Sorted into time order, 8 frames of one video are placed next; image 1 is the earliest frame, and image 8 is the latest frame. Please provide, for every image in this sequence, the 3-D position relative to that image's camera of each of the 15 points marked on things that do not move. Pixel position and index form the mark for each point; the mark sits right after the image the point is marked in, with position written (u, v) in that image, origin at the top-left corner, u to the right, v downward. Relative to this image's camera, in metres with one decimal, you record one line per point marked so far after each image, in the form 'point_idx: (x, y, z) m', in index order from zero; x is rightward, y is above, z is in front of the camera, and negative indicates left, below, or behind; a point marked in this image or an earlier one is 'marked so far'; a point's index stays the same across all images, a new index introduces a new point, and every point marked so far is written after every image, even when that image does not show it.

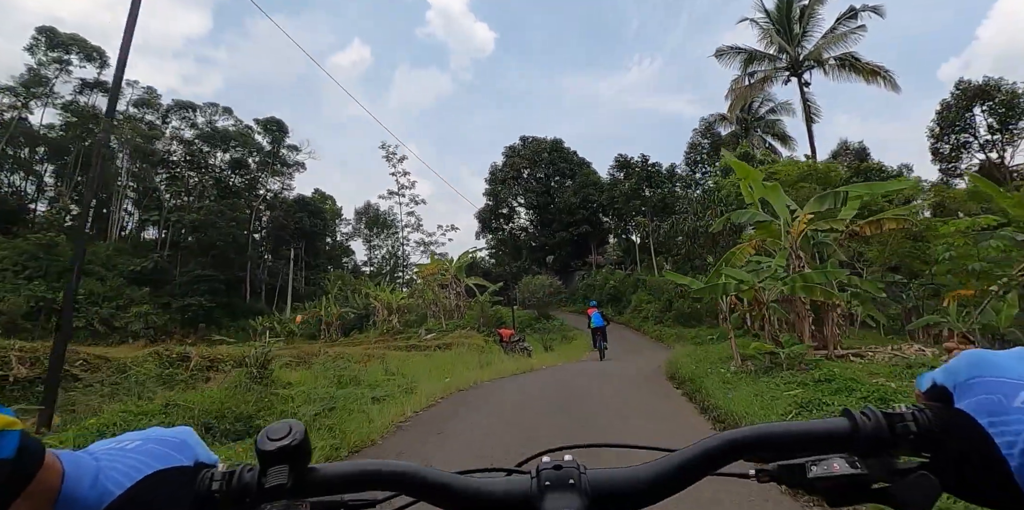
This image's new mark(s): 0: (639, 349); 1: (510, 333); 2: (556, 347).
0: (+3.8, -2.7, +16.1) m
1: (0.0, -1.8, +12.9) m
2: (+1.2, -2.6, +15.5) m
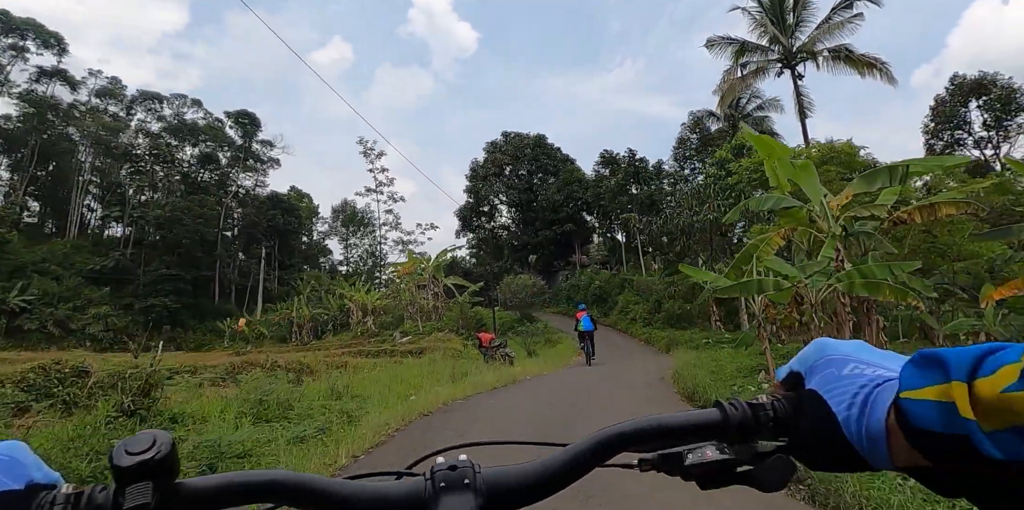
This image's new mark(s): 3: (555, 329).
0: (+3.2, -2.7, +15.1) m
1: (-0.5, -1.7, +11.7) m
2: (+0.7, -2.5, +14.3) m
3: (+1.5, -2.6, +19.6) m
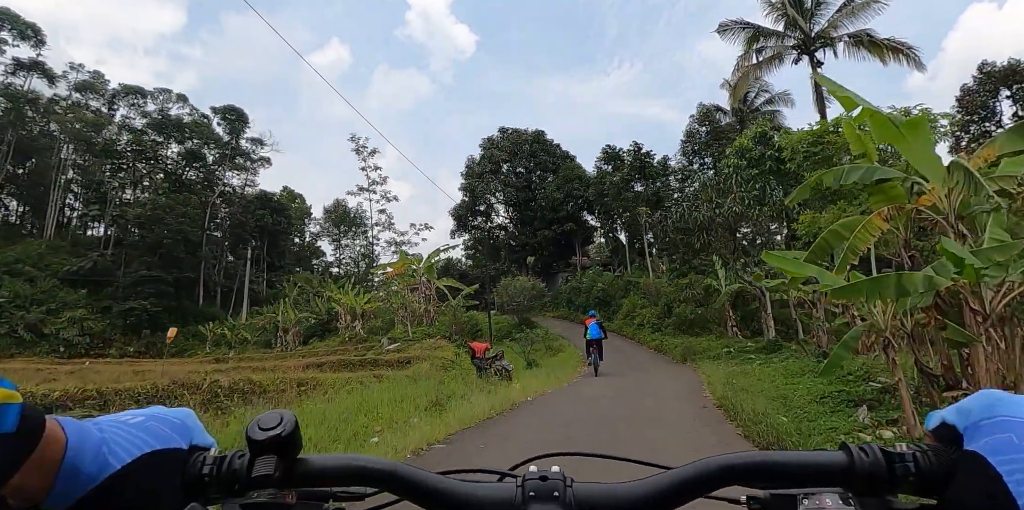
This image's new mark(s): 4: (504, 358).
0: (+3.2, -2.6, +13.6) m
1: (-0.5, -1.7, +10.2) m
2: (+0.7, -2.5, +12.8) m
3: (+1.4, -2.6, +18.1) m
4: (-0.1, -1.9, +9.9) m
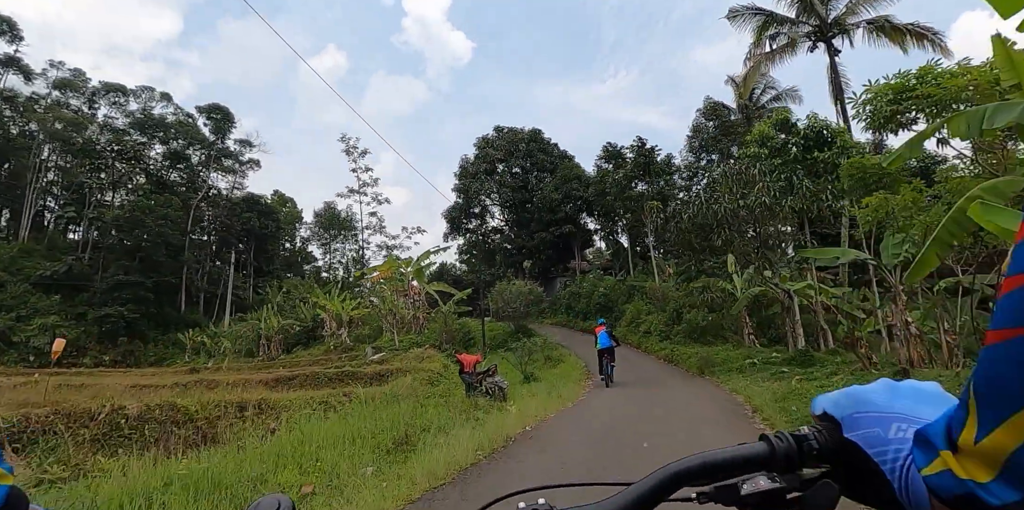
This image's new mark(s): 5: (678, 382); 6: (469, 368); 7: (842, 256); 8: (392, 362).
0: (+3.0, -2.6, +12.1) m
1: (-0.6, -1.6, +8.8) m
2: (+0.6, -2.5, +11.4) m
3: (+1.3, -2.7, +16.6) m
4: (-0.2, -1.8, +8.5) m
5: (+3.3, -2.5, +11.1) m
6: (-0.7, -1.8, +8.6) m
7: (+5.1, 0.0, +8.4) m
8: (-3.3, -3.0, +15.3) m
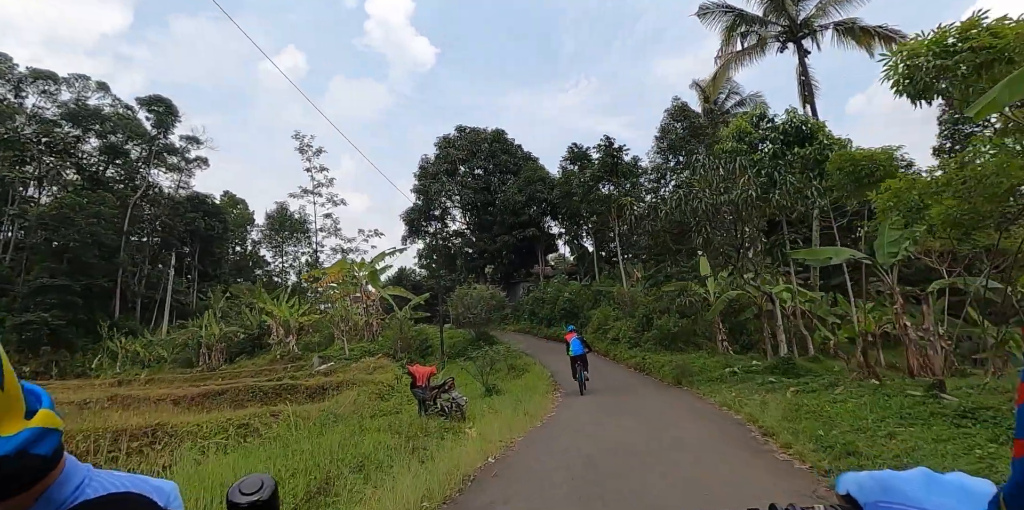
0: (+2.2, -2.7, +11.3) m
1: (-1.2, -1.6, +7.6) m
2: (-0.2, -2.5, +10.3) m
3: (+0.2, -2.8, +15.6) m
4: (-0.8, -1.8, +7.4) m
5: (+2.6, -2.5, +10.2) m
6: (-1.2, -1.7, +7.4) m
7: (+4.6, 0.0, +7.7) m
8: (-4.4, -3.0, +13.9) m
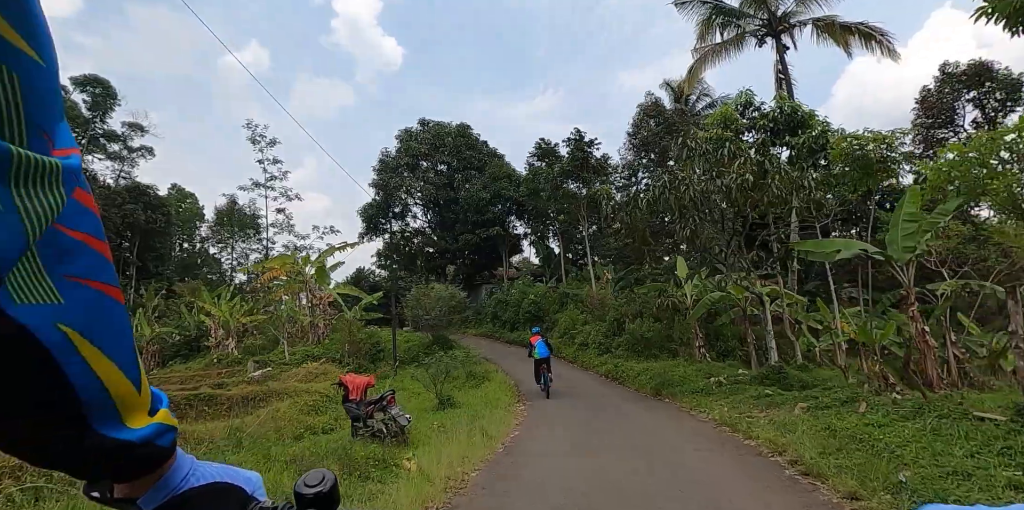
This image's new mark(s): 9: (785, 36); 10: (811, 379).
0: (+1.5, -2.6, +10.1) m
1: (-1.6, -1.4, +6.3) m
2: (-0.9, -2.4, +9.0) m
3: (-0.9, -2.7, +14.3) m
4: (-1.2, -1.6, +6.0) m
5: (+1.9, -2.4, +9.0) m
6: (-1.7, -1.5, +6.1) m
7: (+4.1, +0.1, +6.8) m
8: (-5.3, -2.8, +12.3) m
9: (+8.3, +6.7, +16.6) m
10: (+4.8, -2.0, +8.8) m
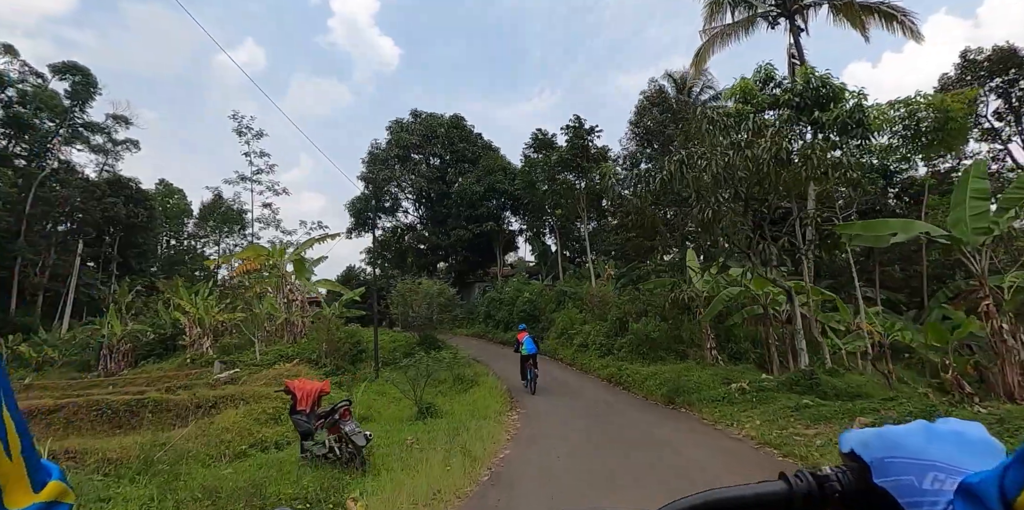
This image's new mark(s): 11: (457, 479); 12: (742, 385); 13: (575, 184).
0: (+1.3, -2.4, +8.9) m
1: (-1.7, -1.2, +5.1) m
2: (-1.0, -2.2, +7.8) m
3: (-1.0, -2.5, +13.1) m
4: (-1.3, -1.4, +4.8) m
5: (+1.8, -2.3, +7.9) m
6: (-1.8, -1.3, +4.9) m
7: (+4.0, +0.2, +5.6) m
8: (-5.4, -2.6, +11.1) m
9: (+8.2, +6.8, +15.6) m
10: (+4.7, -1.8, +7.6) m
11: (-0.4, -1.8, +4.6) m
12: (+3.3, -1.9, +7.8) m
13: (+2.3, +2.5, +19.3) m
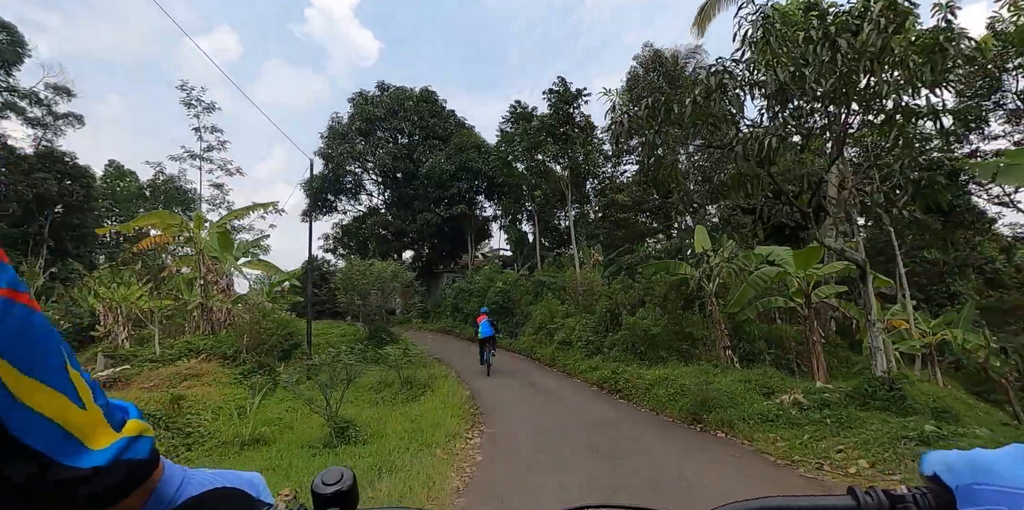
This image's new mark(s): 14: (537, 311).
0: (+0.9, -2.0, +6.7) m
1: (-2.0, -0.7, +2.7) m
2: (-1.4, -1.7, +5.5) m
3: (-1.7, -2.0, +10.7) m
4: (-1.6, -0.9, +2.5) m
5: (+1.4, -1.8, +5.7) m
6: (-2.0, -0.8, +2.5) m
7: (+3.8, +0.6, +3.5) m
8: (-6.0, -2.0, +8.5) m
9: (+7.6, +7.1, +13.6) m
10: (+4.3, -1.5, +5.5) m
11: (-0.7, -1.4, +2.2) m
12: (+2.9, -1.5, +5.7) m
13: (+1.5, +3.0, +17.1) m
14: (+0.7, -1.4, +14.0) m
